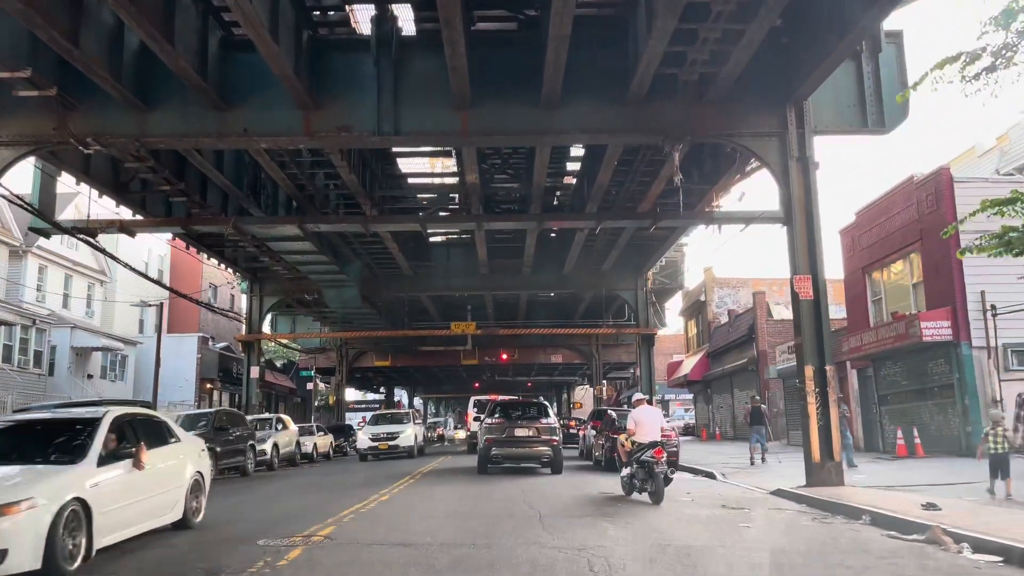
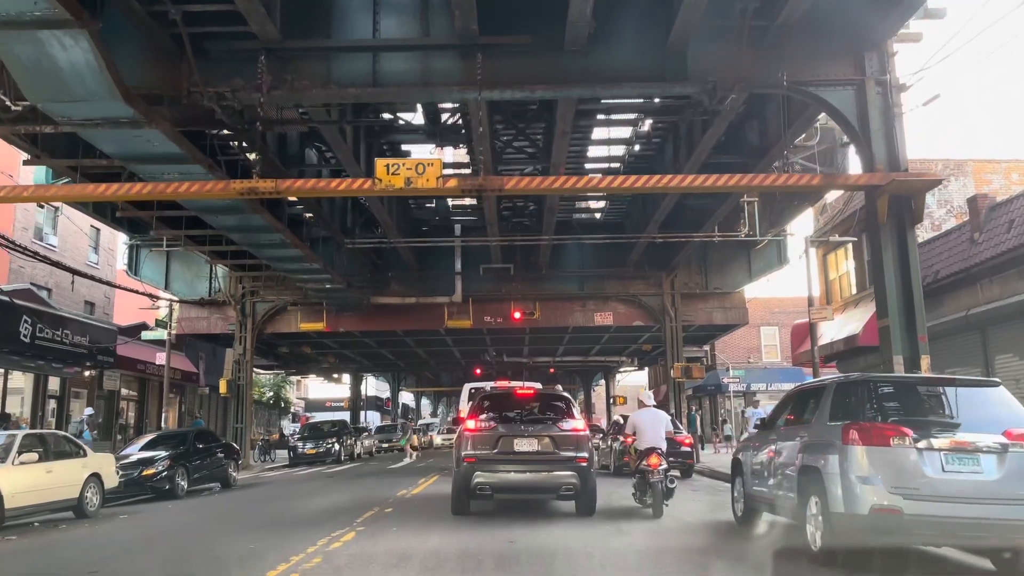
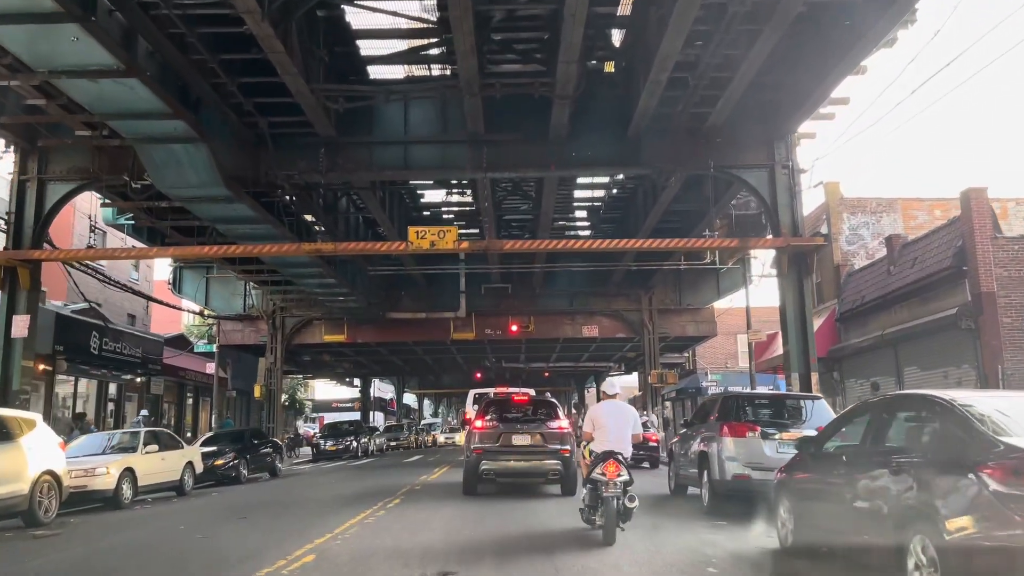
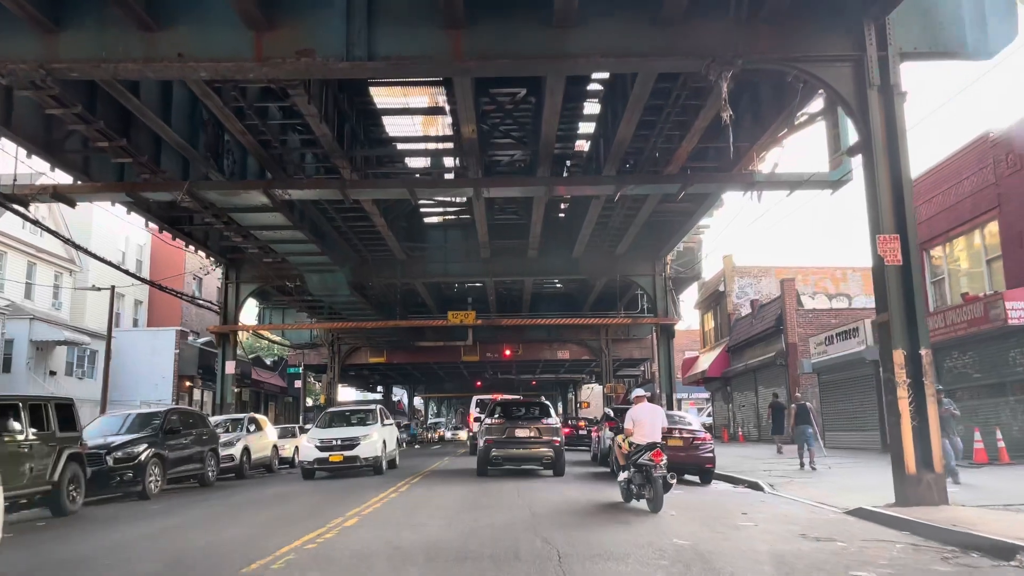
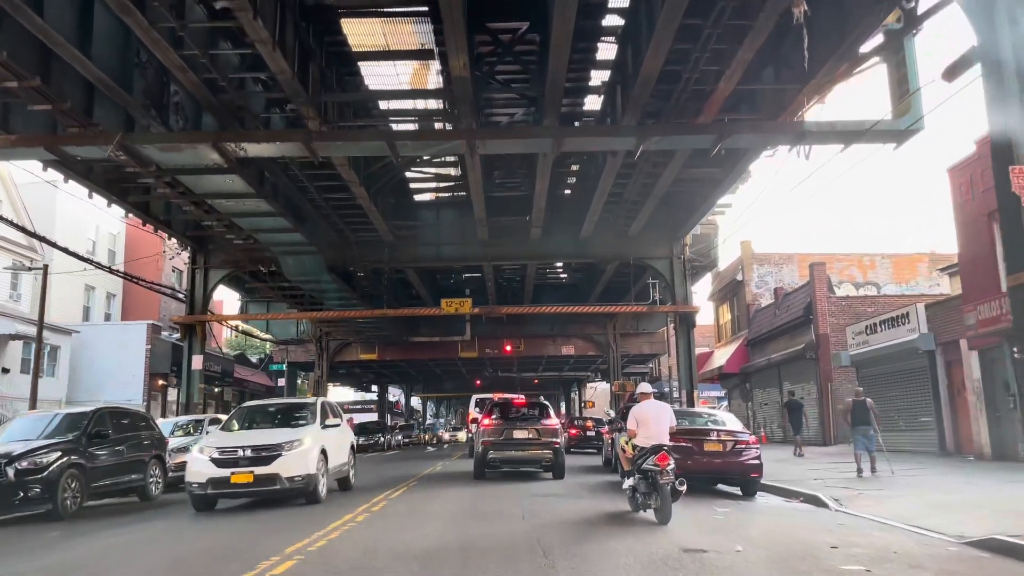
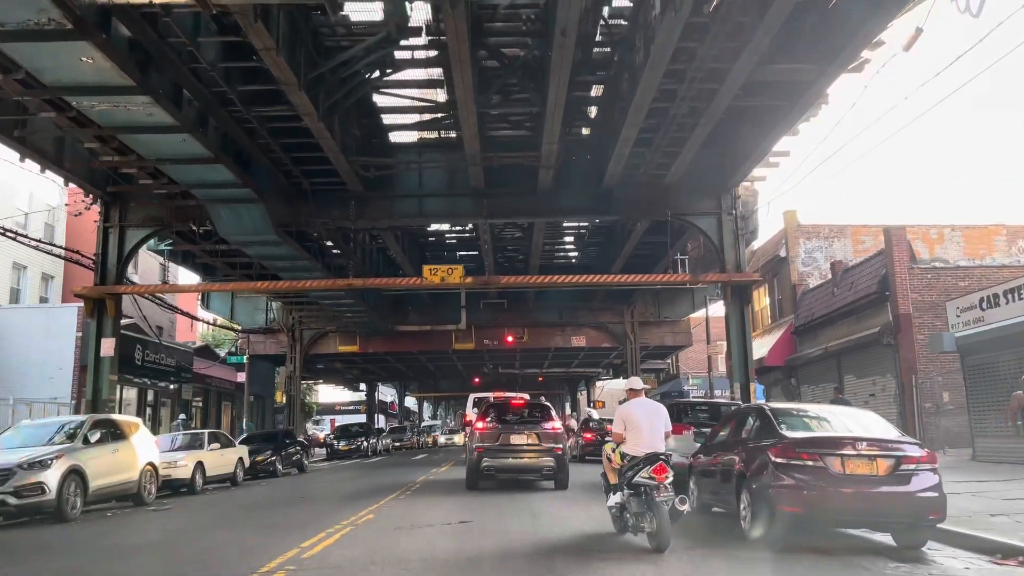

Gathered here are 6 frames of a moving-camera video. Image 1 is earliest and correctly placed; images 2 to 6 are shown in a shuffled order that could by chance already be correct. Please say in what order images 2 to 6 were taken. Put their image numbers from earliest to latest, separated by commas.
4, 5, 6, 3, 2
